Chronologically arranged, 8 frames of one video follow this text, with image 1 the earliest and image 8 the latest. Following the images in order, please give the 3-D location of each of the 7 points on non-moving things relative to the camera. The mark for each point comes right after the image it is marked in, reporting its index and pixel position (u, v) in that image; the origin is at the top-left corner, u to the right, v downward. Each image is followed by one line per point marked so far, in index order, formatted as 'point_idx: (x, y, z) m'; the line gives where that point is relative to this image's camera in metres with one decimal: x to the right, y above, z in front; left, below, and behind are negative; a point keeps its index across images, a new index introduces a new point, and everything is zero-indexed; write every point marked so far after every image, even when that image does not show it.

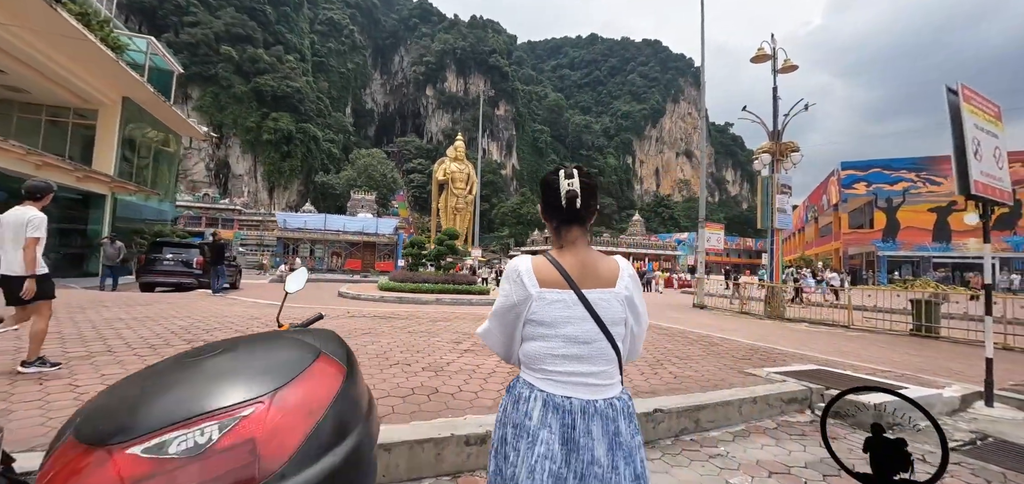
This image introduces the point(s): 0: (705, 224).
0: (+6.0, +0.5, +13.5) m
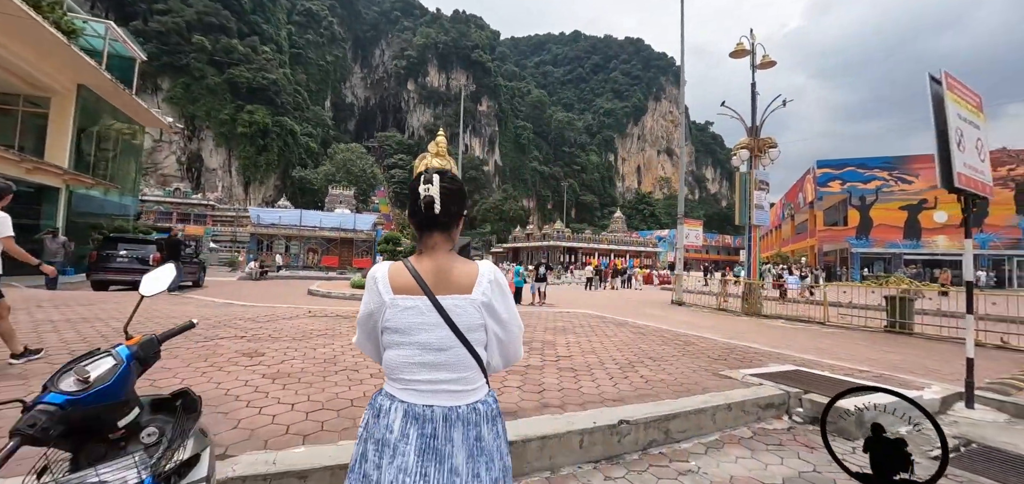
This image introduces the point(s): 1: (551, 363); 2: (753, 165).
0: (+5.3, +0.7, +13.5) m
1: (+0.3, -1.0, +3.7) m
2: (+6.2, +2.0, +11.2) m
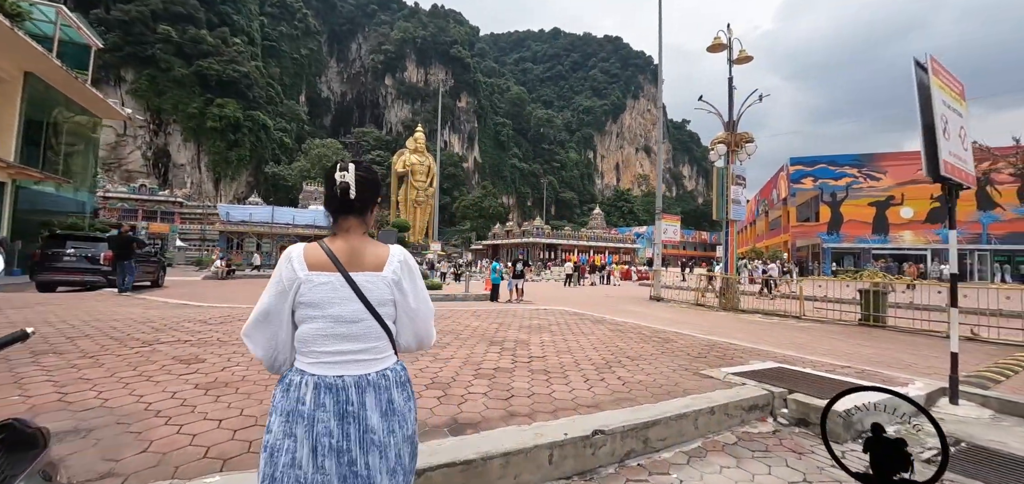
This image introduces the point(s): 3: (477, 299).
0: (+4.6, +0.8, +13.4) m
1: (+0.1, -1.0, +3.5) m
2: (+5.6, +2.1, +11.2) m
3: (-0.9, -1.5, +11.4) m
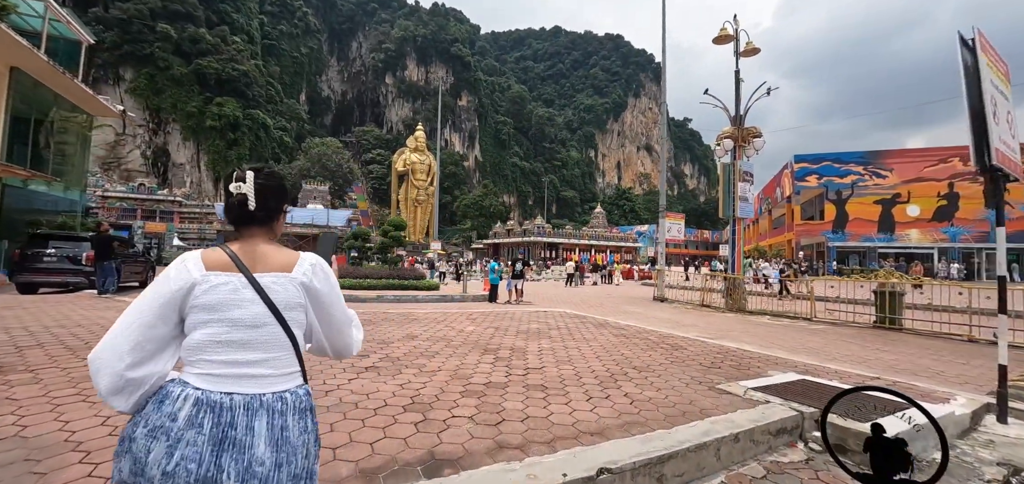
0: (+4.6, +0.8, +13.0) m
1: (0.0, -1.0, +3.1) m
2: (+5.6, +2.2, +10.8) m
3: (-0.9, -1.4, +11.0) m
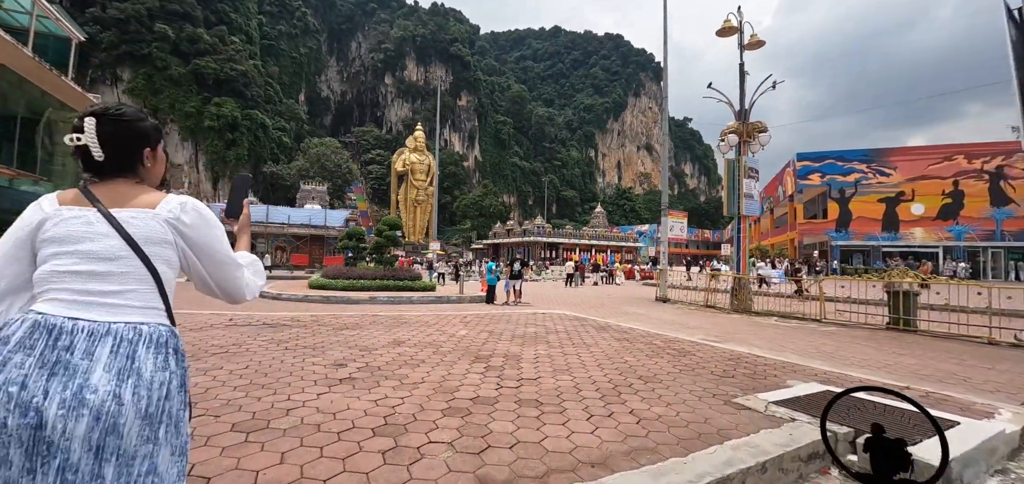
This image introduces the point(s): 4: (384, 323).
0: (+4.5, +0.9, +12.7) m
1: (0.0, -1.0, +2.8) m
2: (+5.5, +2.2, +10.5) m
3: (-1.0, -1.4, +10.6) m
4: (-1.6, -1.0, +5.6) m
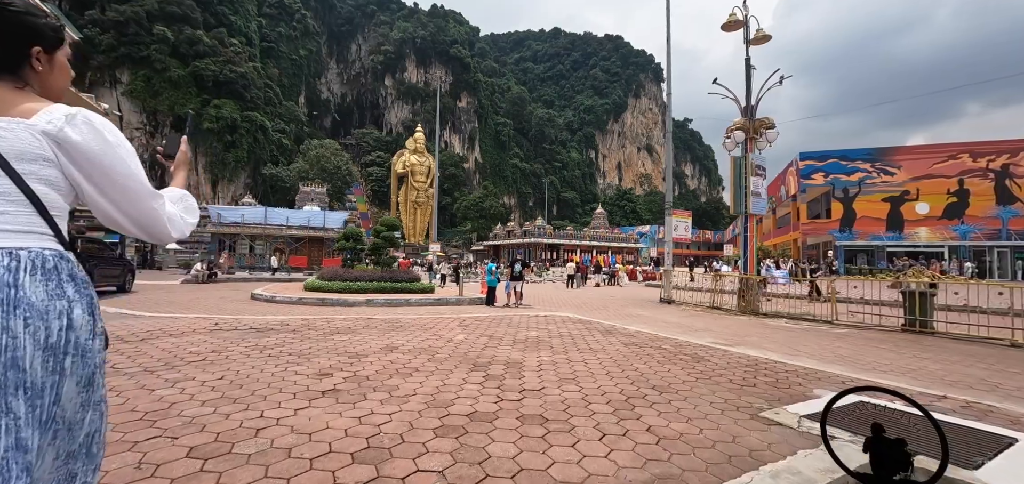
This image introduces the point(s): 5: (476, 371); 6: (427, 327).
0: (+4.5, +0.9, +12.4) m
1: (0.0, -0.9, +2.5) m
2: (+5.5, +2.2, +10.2) m
3: (-1.0, -1.4, +10.4) m
4: (-1.6, -1.0, +5.3) m
5: (-0.3, -1.0, +3.3) m
6: (-1.1, -1.1, +5.4) m
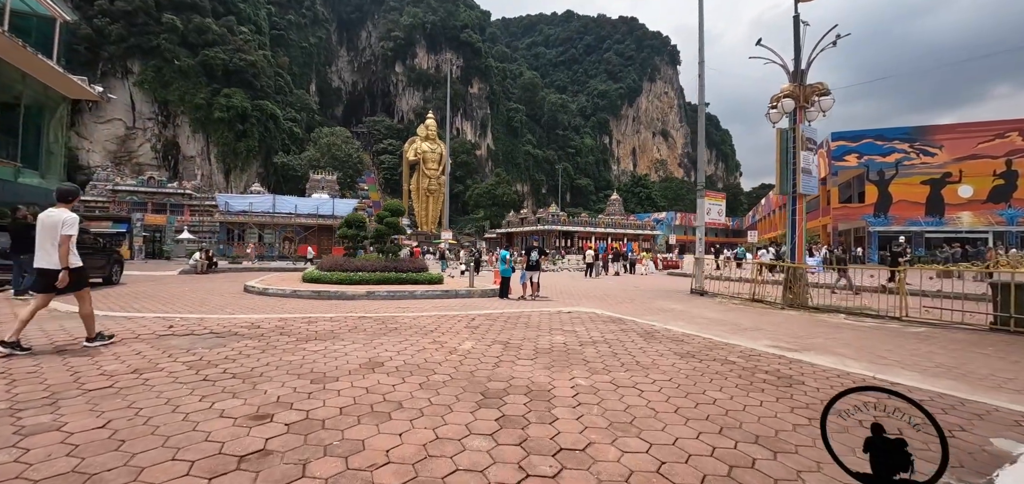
0: (+4.9, +1.2, +11.2) m
1: (+0.1, -0.8, +1.5) m
2: (+5.8, +2.5, +8.9) m
3: (-0.6, -1.1, +9.4) m
4: (-1.4, -0.9, +4.4) m
5: (-0.1, -0.9, +2.3) m
6: (-0.9, -0.9, +4.5) m
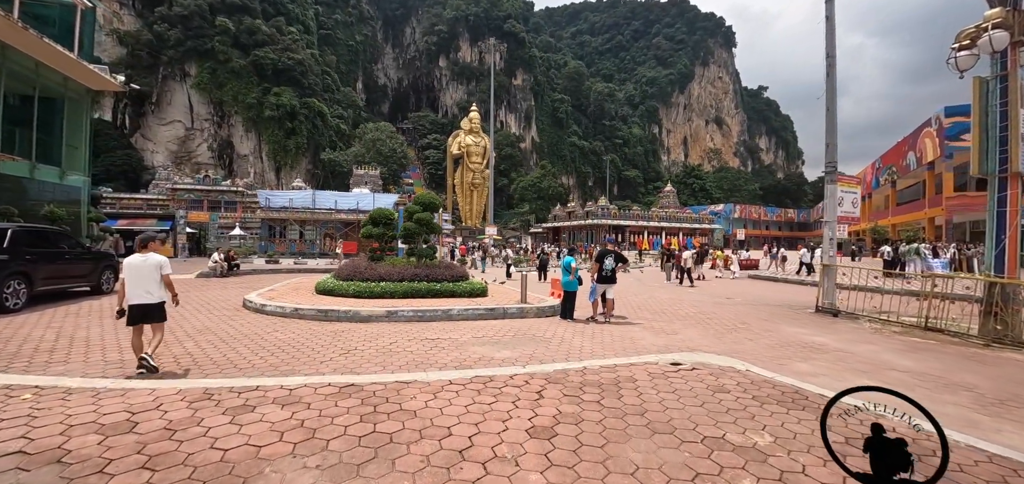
0: (+6.1, +1.2, +8.3) m
1: (+0.4, -1.0, -0.9) m
2: (+6.8, +2.5, +6.0) m
3: (+0.4, -1.2, +7.1) m
4: (-0.9, -1.0, +2.2) m
5: (+0.2, -1.0, 0.0) m
6: (-0.3, -1.0, +2.2) m
